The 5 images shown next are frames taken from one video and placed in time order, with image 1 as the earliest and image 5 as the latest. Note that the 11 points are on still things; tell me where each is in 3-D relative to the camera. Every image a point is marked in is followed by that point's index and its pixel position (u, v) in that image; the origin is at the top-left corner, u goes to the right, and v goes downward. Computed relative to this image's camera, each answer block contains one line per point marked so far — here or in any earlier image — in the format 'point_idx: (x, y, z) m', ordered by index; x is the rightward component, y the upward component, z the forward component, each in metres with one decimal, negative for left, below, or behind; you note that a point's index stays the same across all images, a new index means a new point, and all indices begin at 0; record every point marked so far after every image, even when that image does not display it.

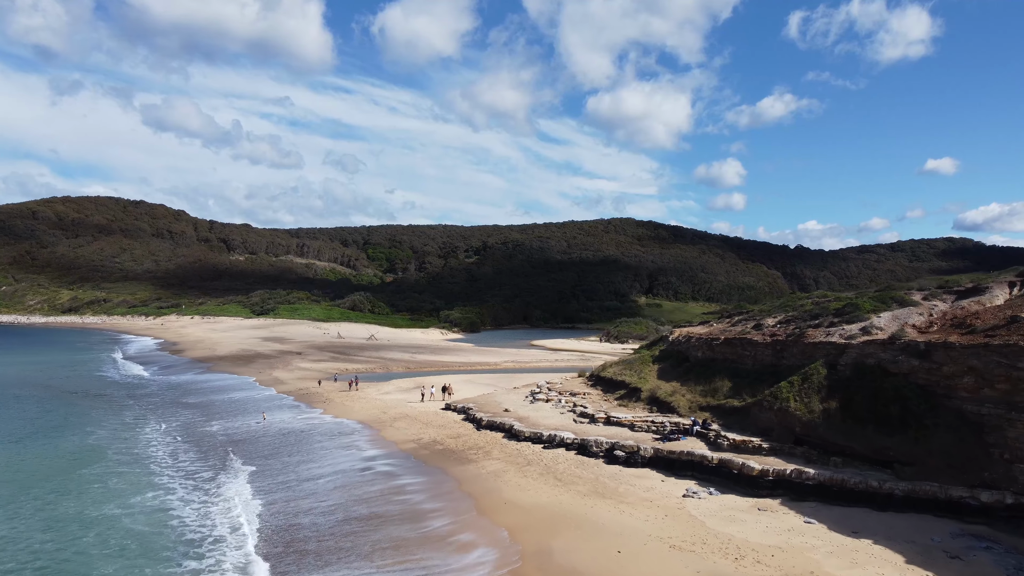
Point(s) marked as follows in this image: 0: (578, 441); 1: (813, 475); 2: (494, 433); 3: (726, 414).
0: (+1.5, -3.3, +17.5) m
1: (+5.0, -3.1, +13.3) m
2: (-0.4, -3.6, +20.0) m
3: (+4.5, -2.7, +17.0) m
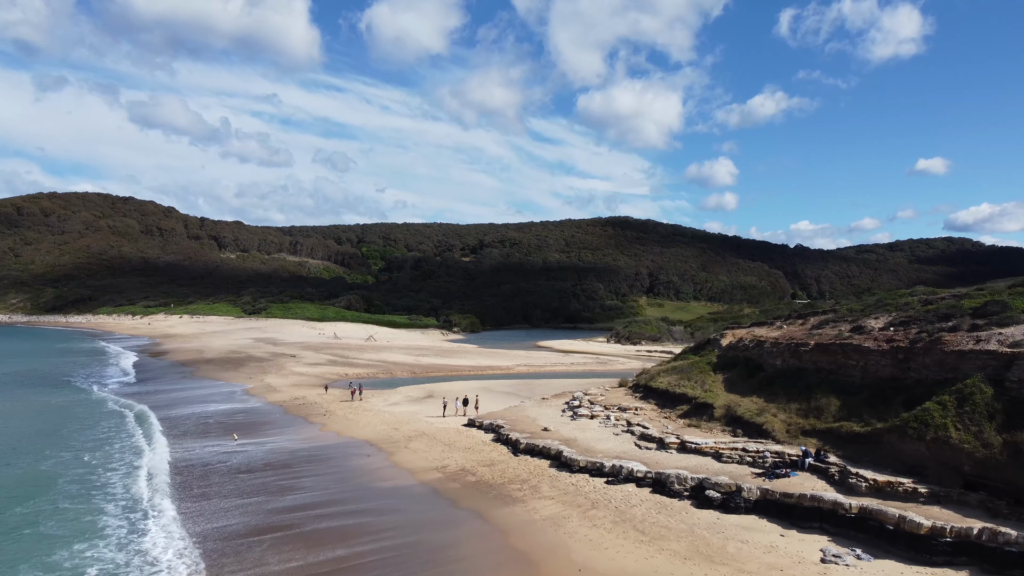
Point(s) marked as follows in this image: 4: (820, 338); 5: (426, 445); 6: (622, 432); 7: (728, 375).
0: (+2.4, -3.2, +13.8) m
1: (+6.0, -3.0, +9.6) m
2: (+0.5, -3.5, +16.3) m
3: (+5.5, -2.6, +13.4) m
4: (+6.7, -1.1, +17.4) m
5: (-2.0, -3.7, +19.0) m
6: (+2.4, -3.1, +17.3) m
7: (+5.3, -2.1, +19.7) m
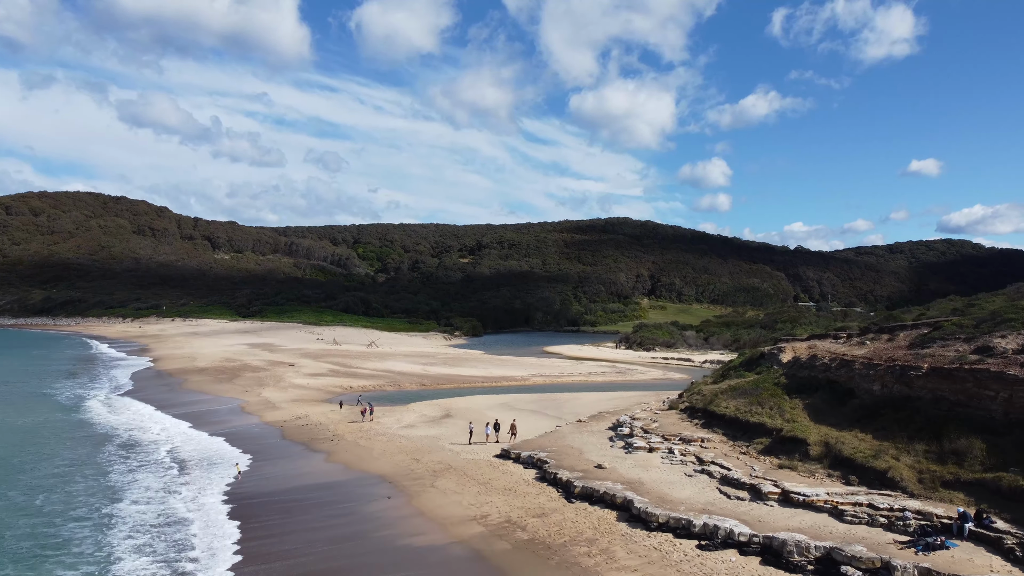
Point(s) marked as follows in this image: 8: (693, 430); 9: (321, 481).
0: (+3.4, -3.4, +11.0) m
1: (+7.0, -3.2, +6.8) m
2: (+1.5, -3.7, +13.4) m
3: (+6.5, -2.8, +10.5) m
4: (+7.6, -1.3, +14.6) m
5: (-1.1, -4.0, +16.1) m
6: (+3.3, -3.3, +14.5) m
7: (+6.2, -2.4, +16.8) m
8: (+4.0, -3.1, +17.6) m
9: (-4.2, -4.2, +17.6) m
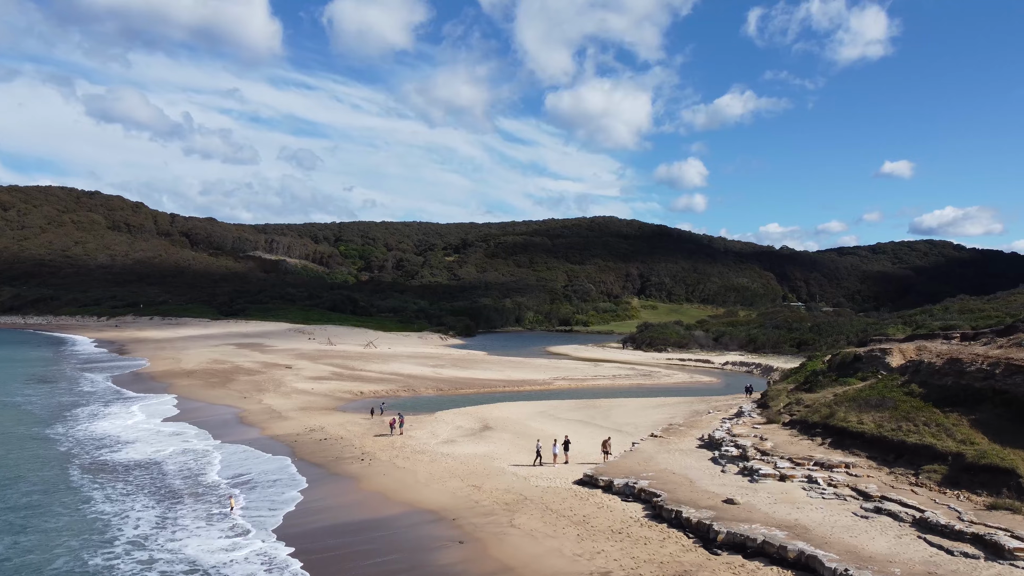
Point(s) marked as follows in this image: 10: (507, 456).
0: (+5.2, -3.2, +7.7) m
1: (+8.9, -3.0, +3.6) m
2: (+3.2, -3.5, +10.0) m
3: (+8.3, -2.6, +7.3) m
4: (+9.3, -1.1, +11.4) m
5: (+0.5, -3.8, +12.7) m
6: (+5.0, -3.1, +11.2) m
7: (+7.9, -2.2, +13.6) m
8: (+5.6, -2.9, +14.3) m
9: (-2.6, -4.0, +14.1) m
10: (-0.1, -3.7, +18.0) m
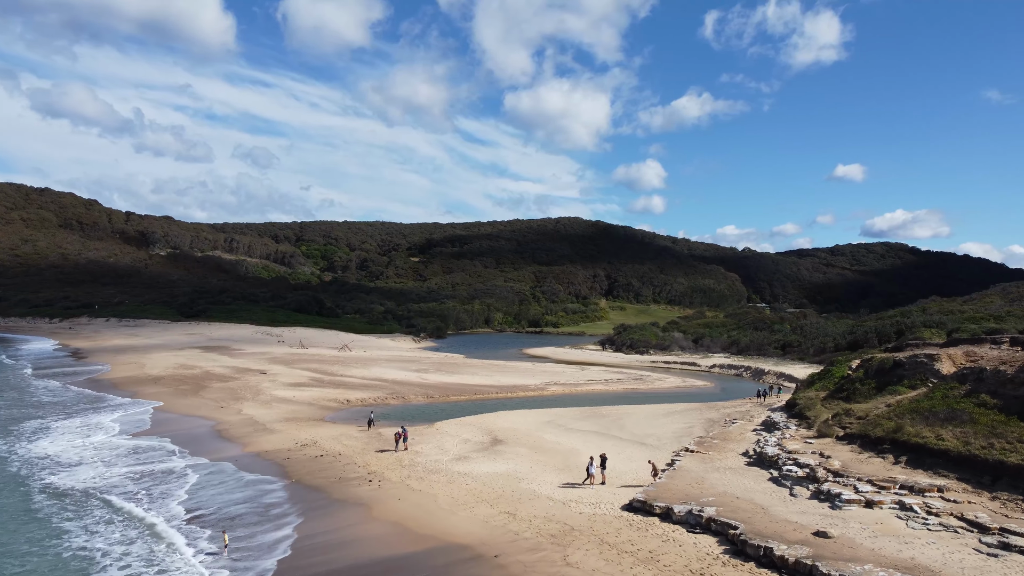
0: (+6.2, -3.3, +6.2) m
1: (+10.1, -3.0, +2.3) m
2: (+4.1, -3.5, +8.4) m
3: (+9.3, -2.6, +6.0) m
4: (+10.1, -1.1, +10.1) m
5: (+1.3, -3.8, +11.0) m
6: (+5.9, -3.2, +9.7) m
7: (+8.6, -2.2, +12.2) m
8: (+6.3, -2.9, +12.8) m
9: (-1.9, -4.0, +12.2) m
10: (+0.4, -3.7, +16.2) m
